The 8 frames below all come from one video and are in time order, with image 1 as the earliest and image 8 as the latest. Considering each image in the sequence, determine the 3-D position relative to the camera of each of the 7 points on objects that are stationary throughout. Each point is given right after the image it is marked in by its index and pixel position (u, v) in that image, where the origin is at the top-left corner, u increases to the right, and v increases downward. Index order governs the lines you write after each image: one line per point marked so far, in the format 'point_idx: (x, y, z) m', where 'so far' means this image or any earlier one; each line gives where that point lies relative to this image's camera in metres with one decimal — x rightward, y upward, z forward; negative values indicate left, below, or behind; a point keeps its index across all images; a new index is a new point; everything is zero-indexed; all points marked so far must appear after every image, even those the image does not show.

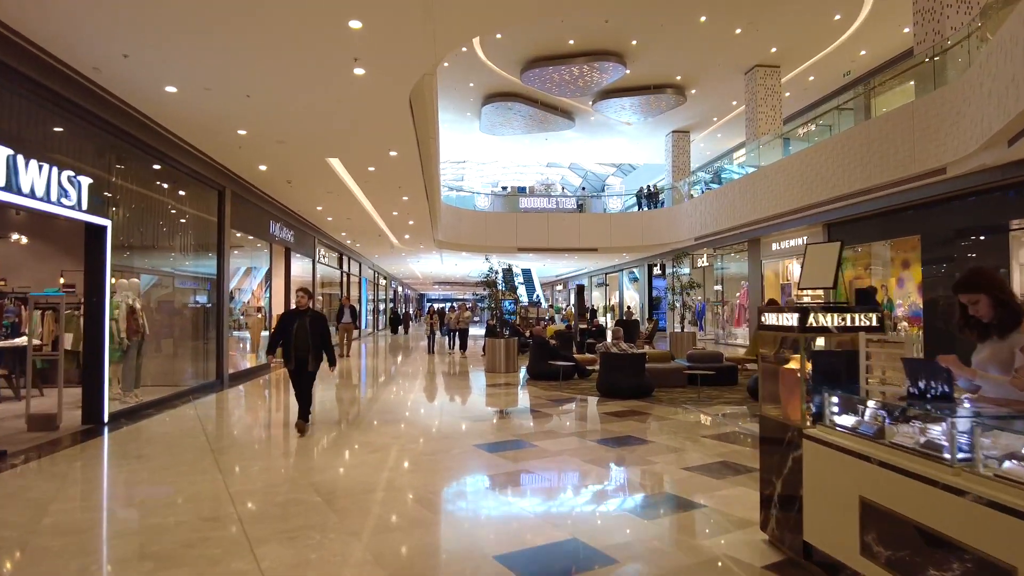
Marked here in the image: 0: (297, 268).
0: (-4.8, +0.4, +14.3) m
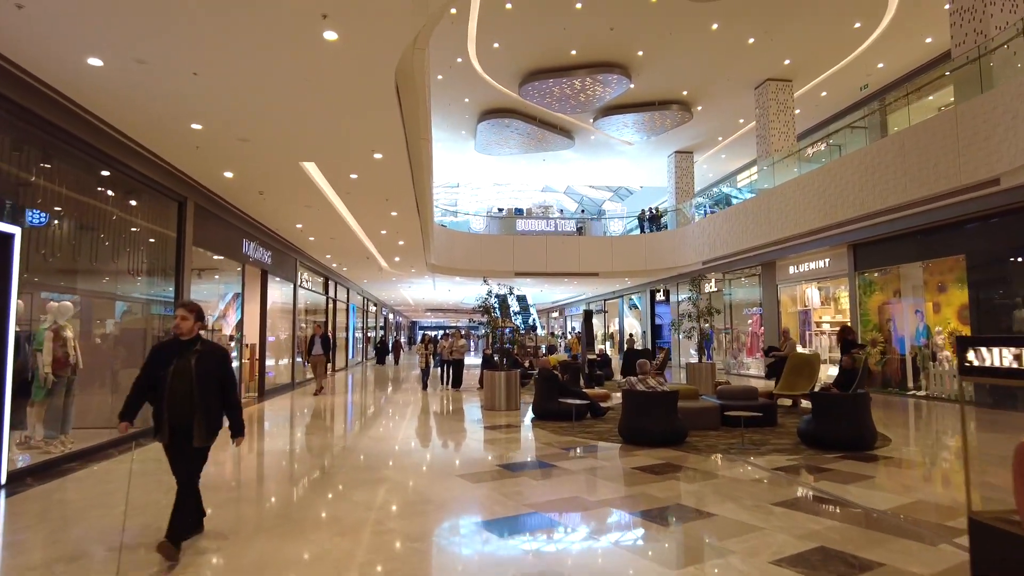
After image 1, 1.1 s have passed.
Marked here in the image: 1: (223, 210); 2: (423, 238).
0: (-4.8, -0.1, +13.1) m
1: (-4.3, +1.2, +9.3) m
2: (-1.8, +1.0, +12.9) m
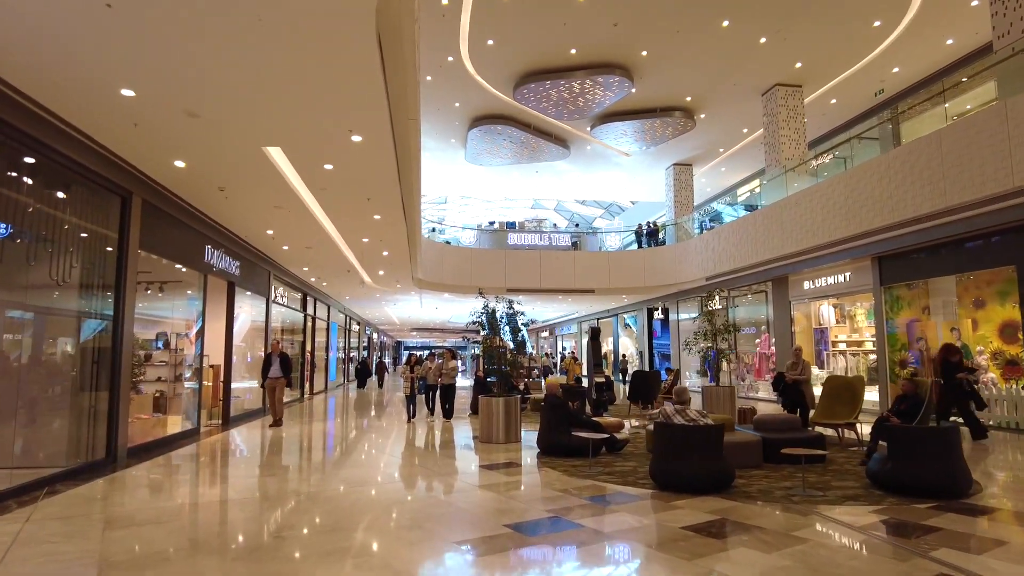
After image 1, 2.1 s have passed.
0: (-4.9, -0.4, +11.8) m
1: (-4.3, +1.0, +8.1) m
2: (-1.9, +0.7, +11.7) m
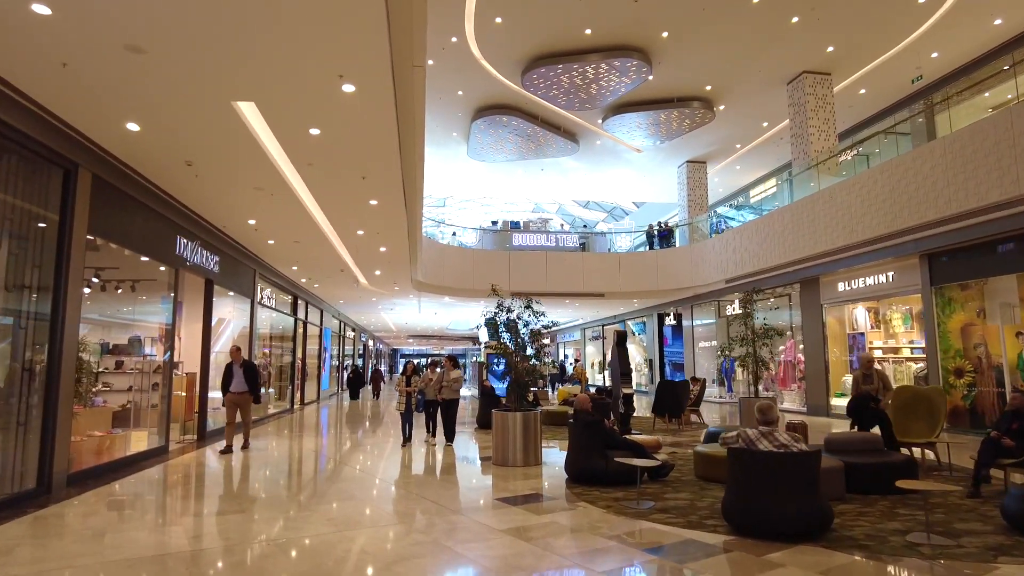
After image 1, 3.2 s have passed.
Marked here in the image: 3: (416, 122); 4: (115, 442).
0: (-4.7, -0.4, +10.6) m
1: (-4.1, +1.1, +7.0) m
2: (-1.7, +0.7, +10.6) m
3: (-0.9, +1.5, +6.0) m
4: (-4.4, -1.7, +7.2) m
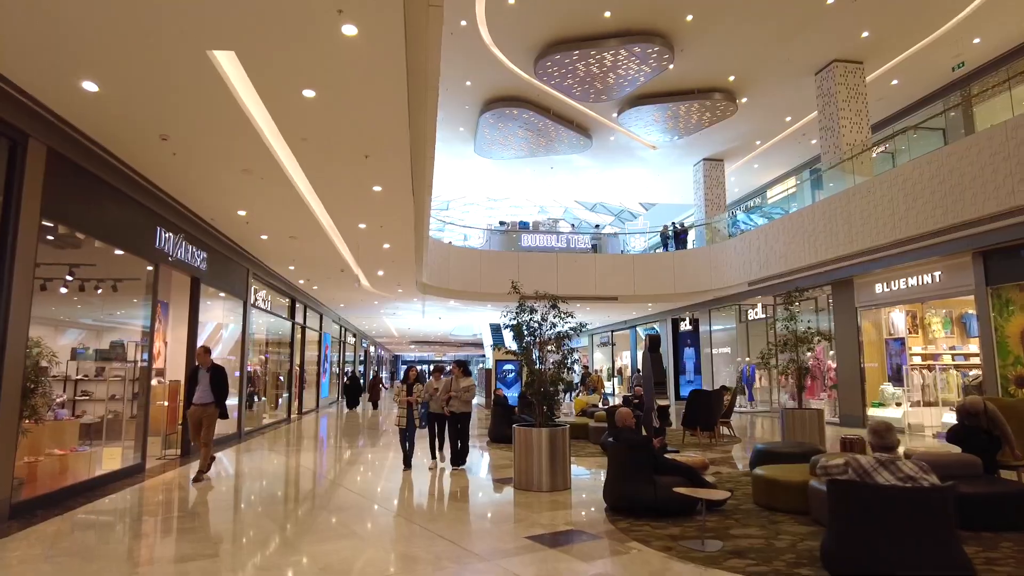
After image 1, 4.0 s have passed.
0: (-4.5, -0.4, +9.7) m
1: (-3.8, +1.1, +6.1) m
2: (-1.4, +0.7, +9.7) m
3: (-0.7, +1.6, +5.1) m
4: (-4.2, -1.7, +6.3) m
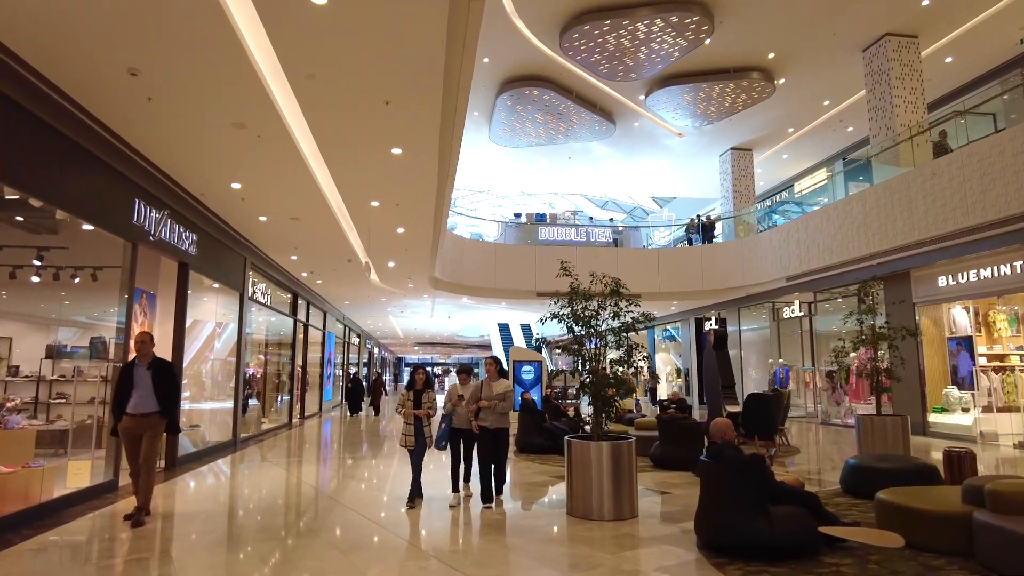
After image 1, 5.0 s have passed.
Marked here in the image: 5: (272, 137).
0: (-4.1, -0.2, +8.6) m
1: (-3.4, +1.3, +5.0) m
2: (-1.0, +0.8, +8.6) m
3: (-0.3, +1.7, +4.0) m
4: (-3.8, -1.5, +5.2) m
5: (-2.0, +1.2, +5.5) m
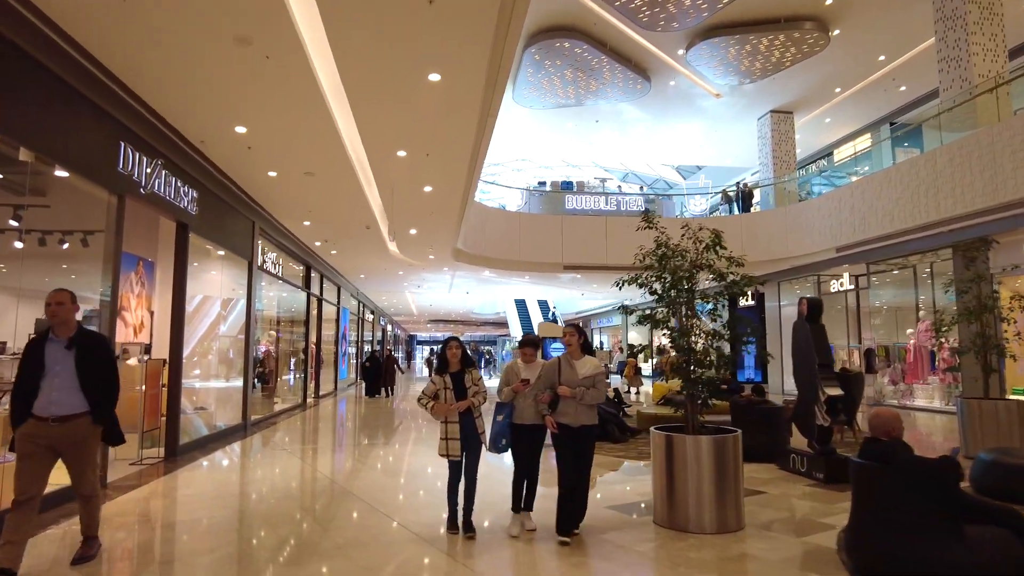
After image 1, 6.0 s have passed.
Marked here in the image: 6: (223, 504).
0: (-3.6, +0.2, +7.7) m
1: (-3.0, +1.6, +4.0) m
2: (-0.5, +1.2, +7.6) m
3: (+0.2, +2.0, +3.0) m
4: (-3.4, -1.2, +4.3) m
5: (-1.6, +1.5, +4.5) m
6: (-2.2, -1.7, +4.9) m
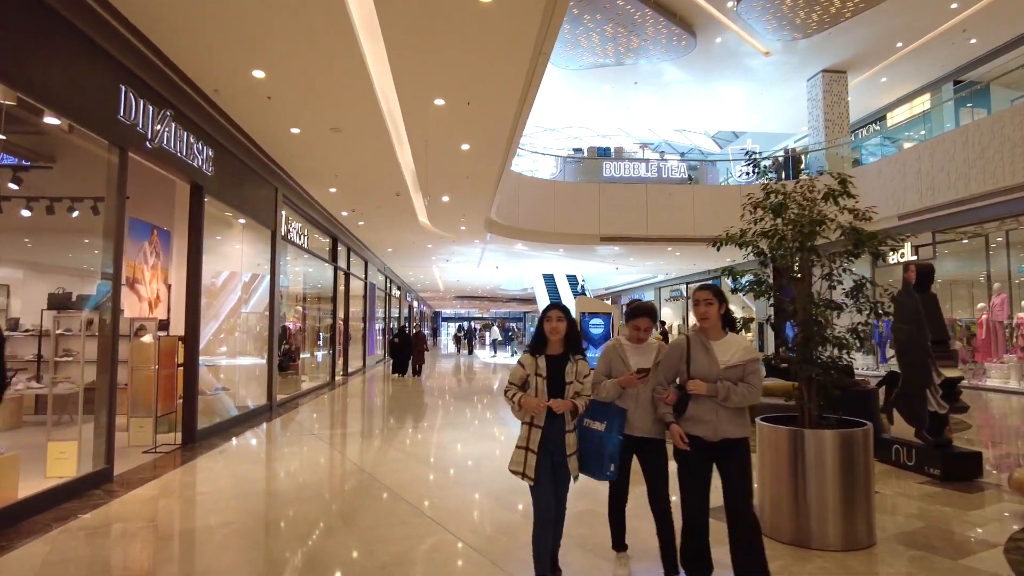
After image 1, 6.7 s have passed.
0: (-3.1, +0.5, +7.1) m
1: (-2.6, +1.8, +3.3) m
2: (-0.1, +1.6, +6.8) m
3: (+0.5, +2.1, +2.2) m
4: (-3.0, -1.0, +3.7) m
5: (-1.2, +1.7, +3.8) m
6: (-1.8, -1.5, +4.3) m
